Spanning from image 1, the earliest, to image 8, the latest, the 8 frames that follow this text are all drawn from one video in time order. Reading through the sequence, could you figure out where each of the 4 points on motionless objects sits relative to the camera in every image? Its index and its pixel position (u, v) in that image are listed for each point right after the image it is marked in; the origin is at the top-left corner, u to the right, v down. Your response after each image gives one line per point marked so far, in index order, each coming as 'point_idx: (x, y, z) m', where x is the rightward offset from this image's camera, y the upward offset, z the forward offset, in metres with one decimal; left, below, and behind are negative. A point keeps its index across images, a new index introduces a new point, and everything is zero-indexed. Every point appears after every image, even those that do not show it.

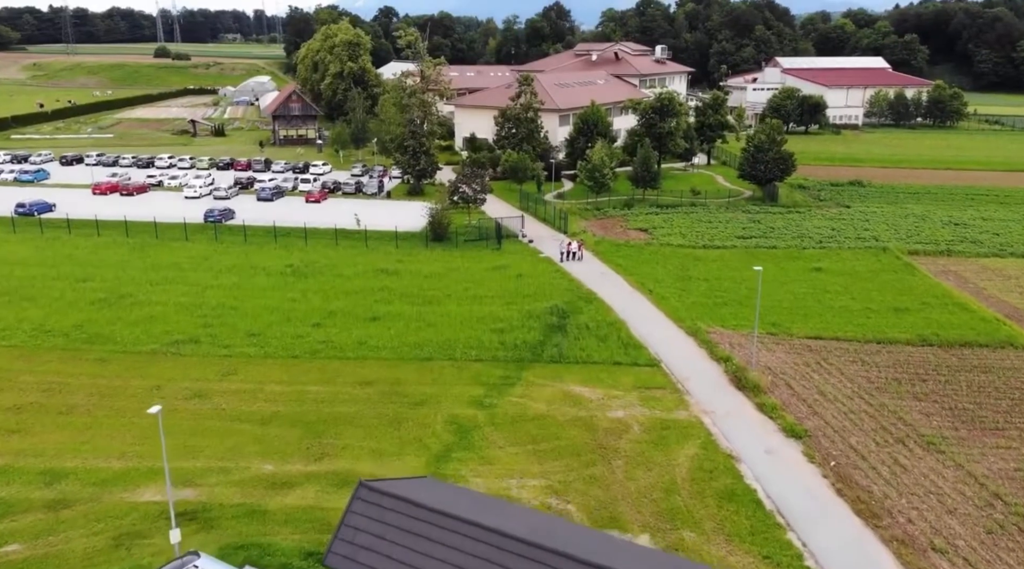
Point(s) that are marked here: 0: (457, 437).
0: (-1.2, -3.4, +18.1) m
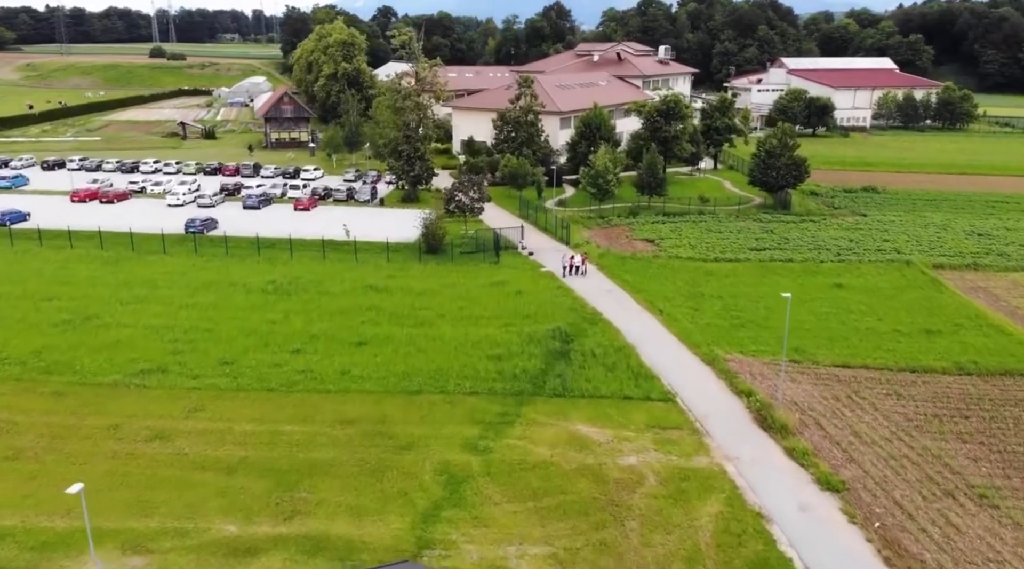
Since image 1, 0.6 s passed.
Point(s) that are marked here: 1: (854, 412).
0: (-1.3, -4.0, +15.9) m
1: (+8.2, -3.1, +19.8) m
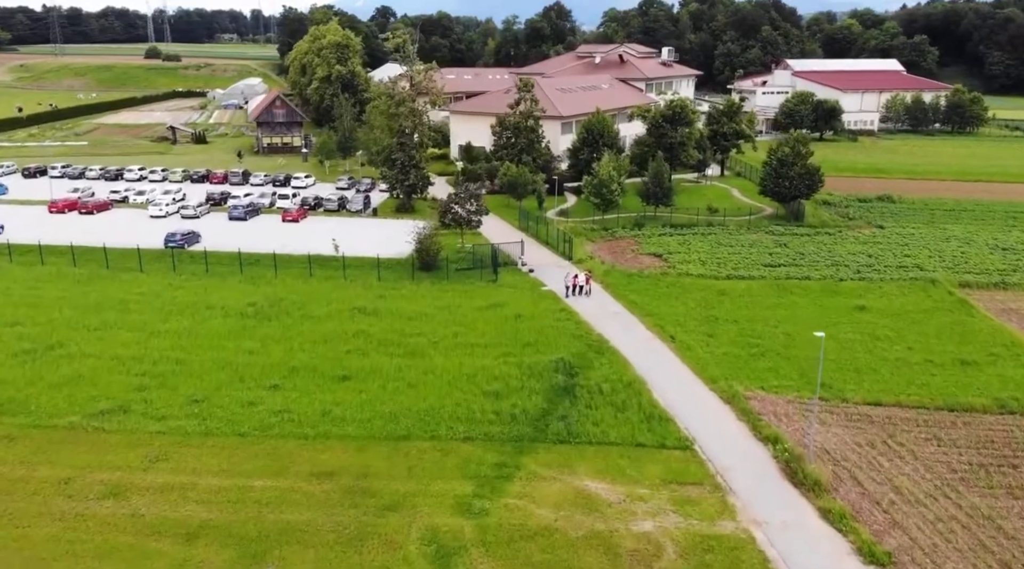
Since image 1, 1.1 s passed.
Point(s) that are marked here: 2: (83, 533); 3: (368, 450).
0: (-1.3, -4.7, +13.9) m
1: (+8.1, -3.8, +17.7) m
2: (-7.9, -4.6, +15.2) m
3: (-3.1, -3.6, +17.9) m
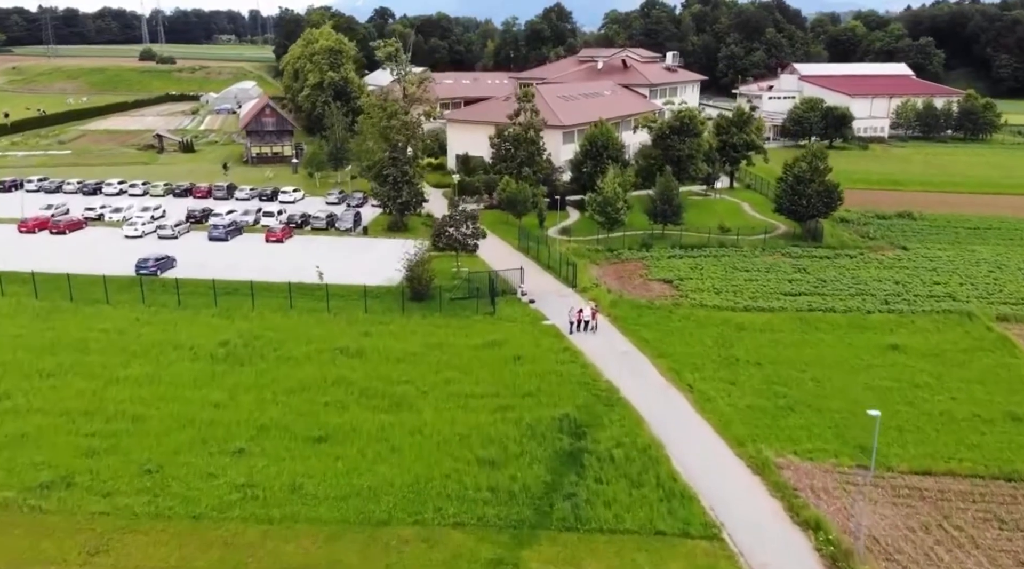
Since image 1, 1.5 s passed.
0: (-1.3, -5.9, +11.3) m
1: (+8.1, -5.0, +15.2) m
2: (-7.9, -5.7, +12.7) m
3: (-3.1, -4.7, +15.3) m
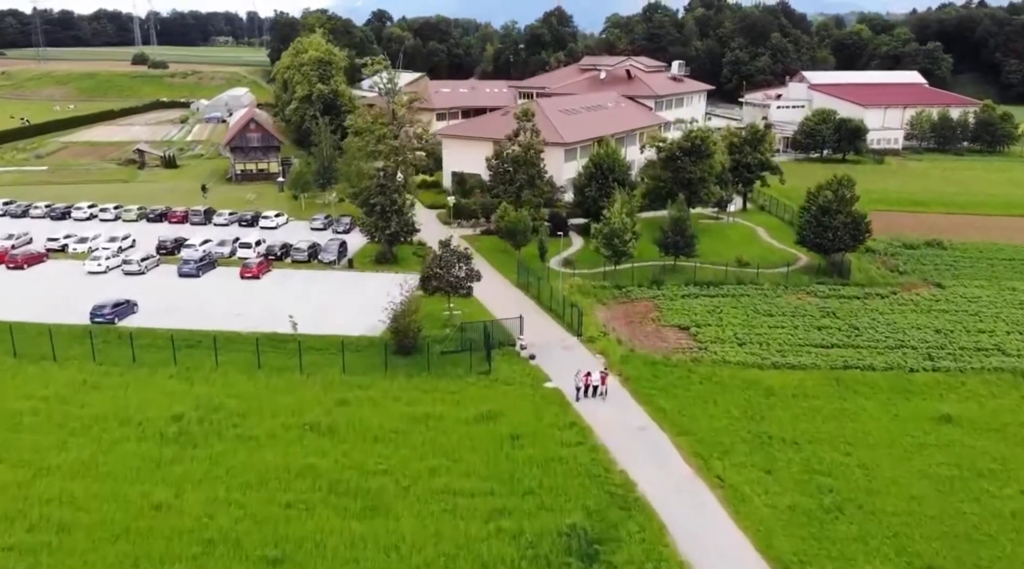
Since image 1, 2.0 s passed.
0: (-1.4, -7.6, +8.1) m
1: (+8.0, -6.7, +11.9) m
2: (-8.0, -7.4, +9.4) m
3: (-3.2, -6.4, +12.1) m
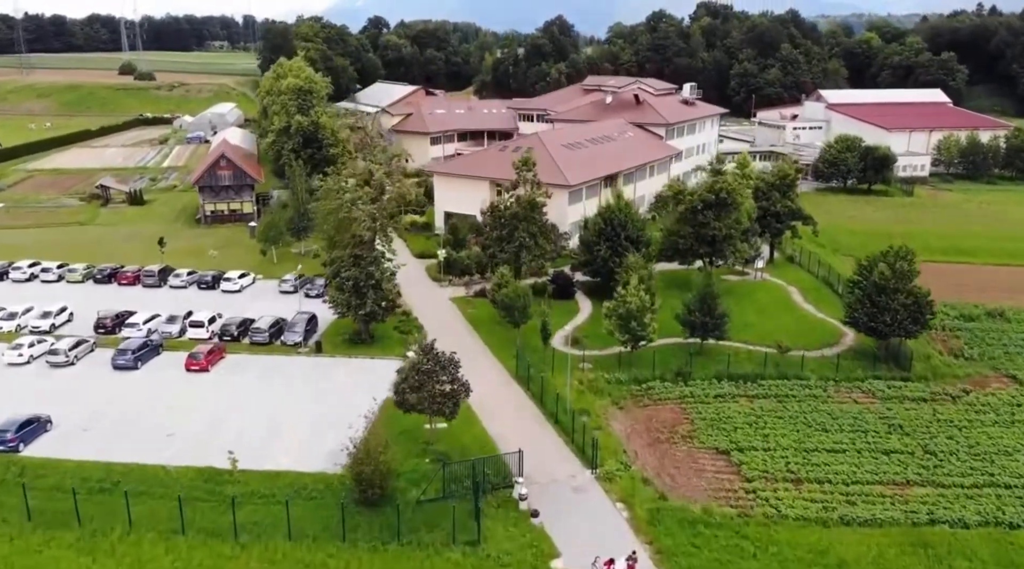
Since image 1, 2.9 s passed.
0: (-1.5, -10.9, +2.5) m
1: (+8.0, -10.0, +6.3) m
2: (-8.1, -10.7, +3.8) m
3: (-3.3, -9.7, +6.5) m
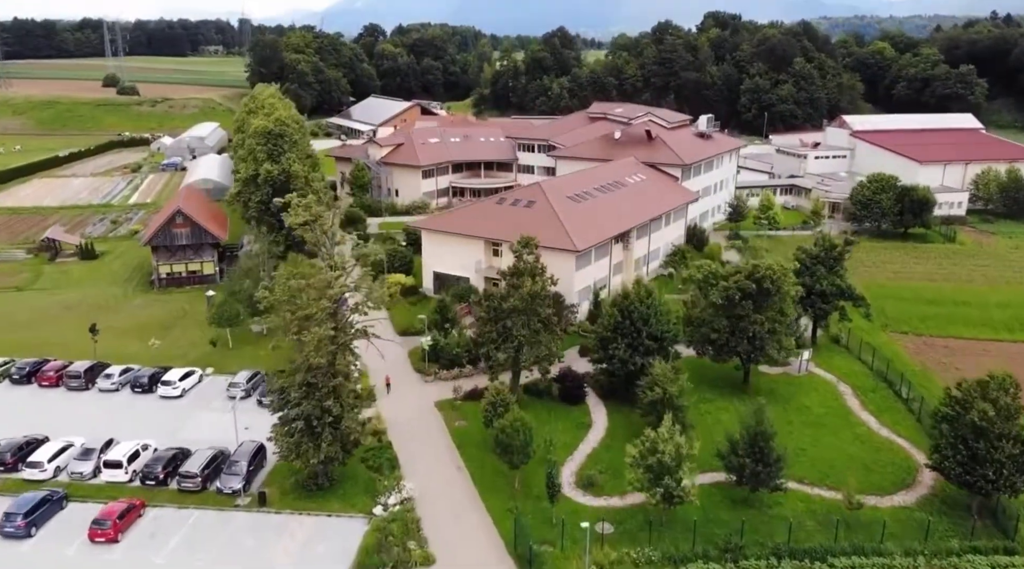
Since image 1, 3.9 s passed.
0: (-1.5, -14.9, -4.2) m
1: (+7.9, -14.0, -0.3) m
2: (-8.1, -14.8, -2.8) m
3: (-3.4, -13.8, -0.2) m
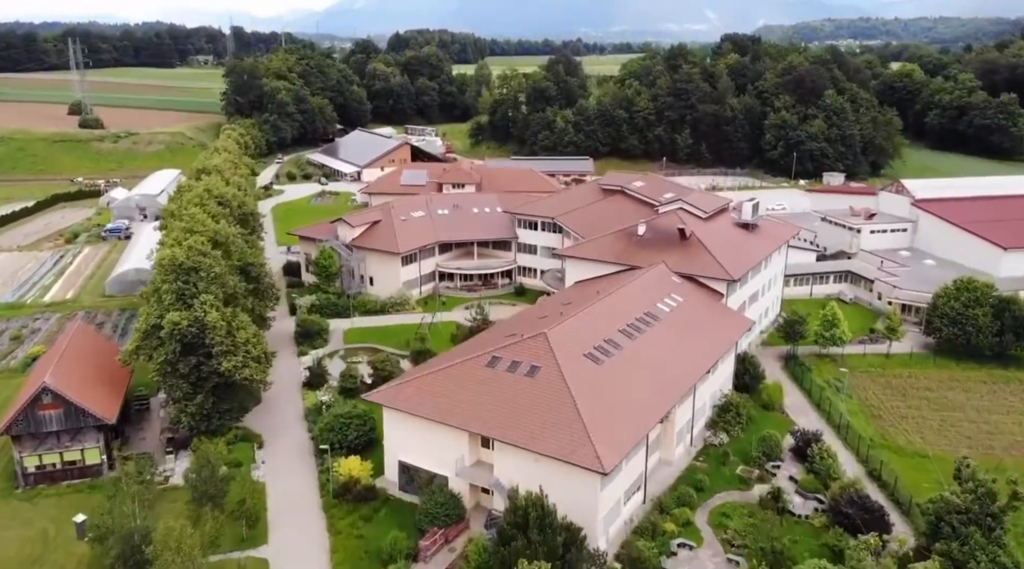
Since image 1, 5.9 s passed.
0: (-1.7, -23.0, -17.0) m
1: (+7.7, -22.1, -13.2) m
2: (-8.3, -22.9, -15.7) m
3: (-3.5, -21.9, -13.0) m
